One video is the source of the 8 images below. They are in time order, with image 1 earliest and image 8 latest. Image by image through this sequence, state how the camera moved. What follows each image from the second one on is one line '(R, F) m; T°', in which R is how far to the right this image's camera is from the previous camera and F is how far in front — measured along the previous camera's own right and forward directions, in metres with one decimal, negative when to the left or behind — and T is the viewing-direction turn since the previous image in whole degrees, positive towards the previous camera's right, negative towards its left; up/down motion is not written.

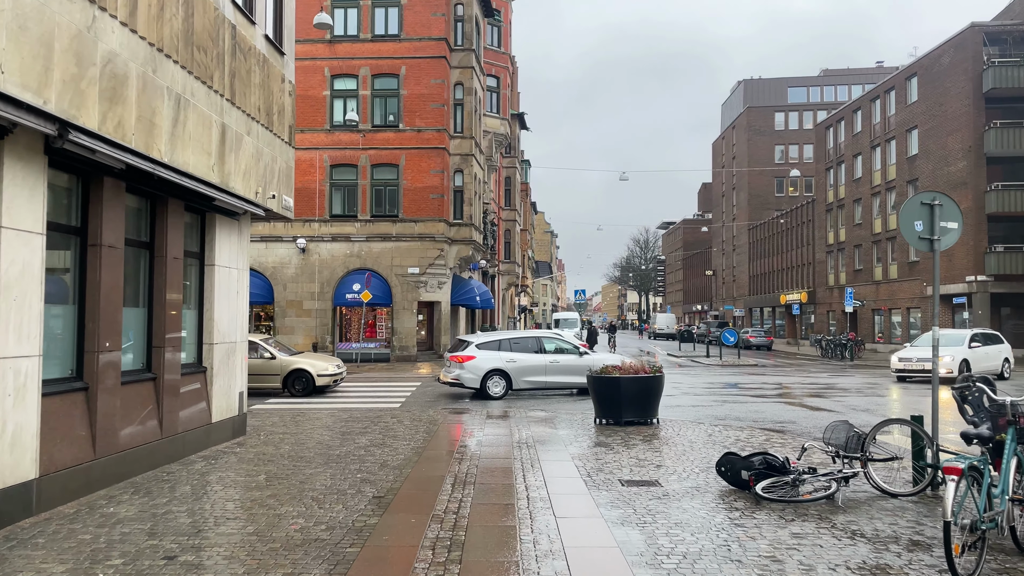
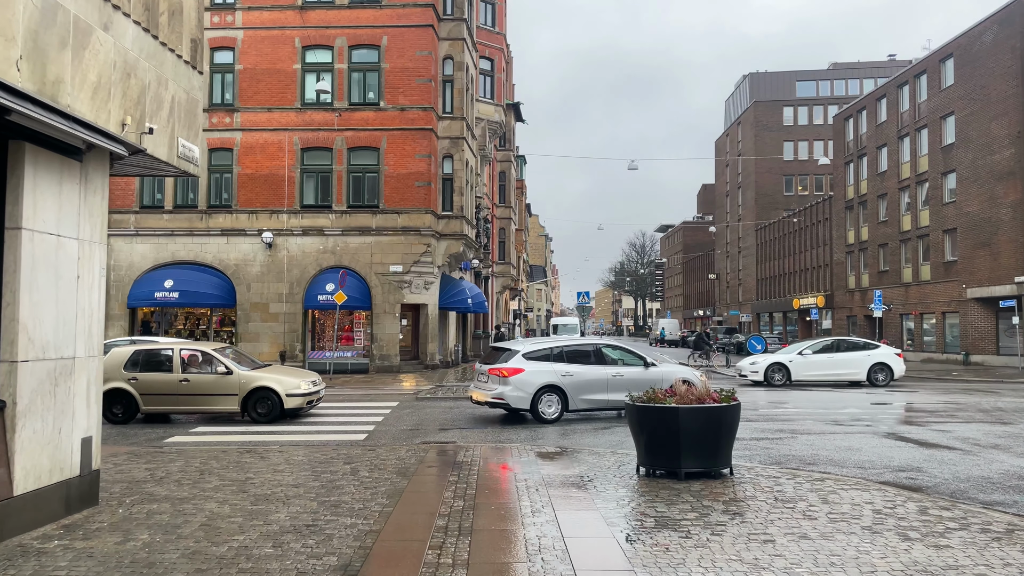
(-0.1, +3.7) m; +1°
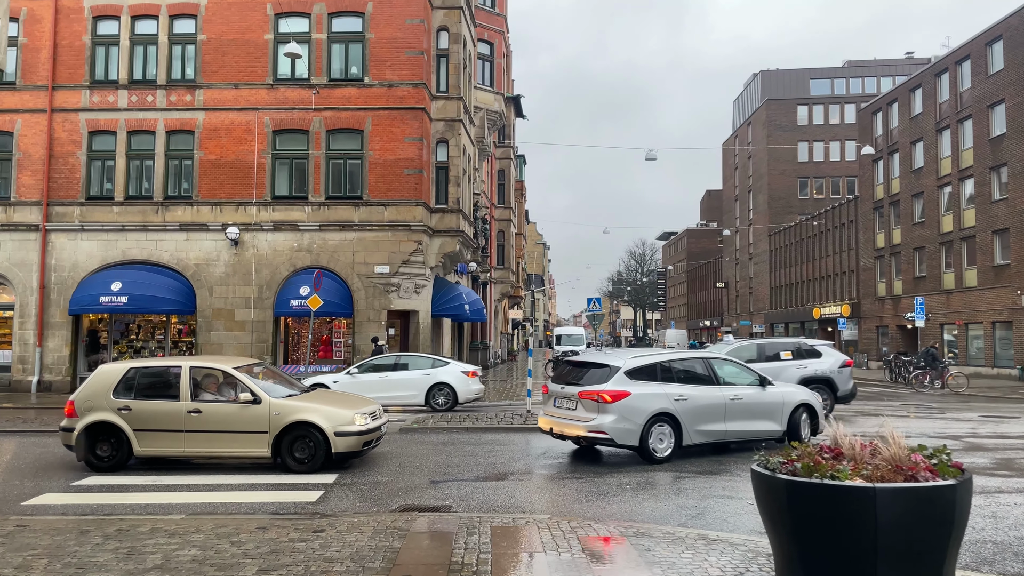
(-0.3, +3.5) m; 0°
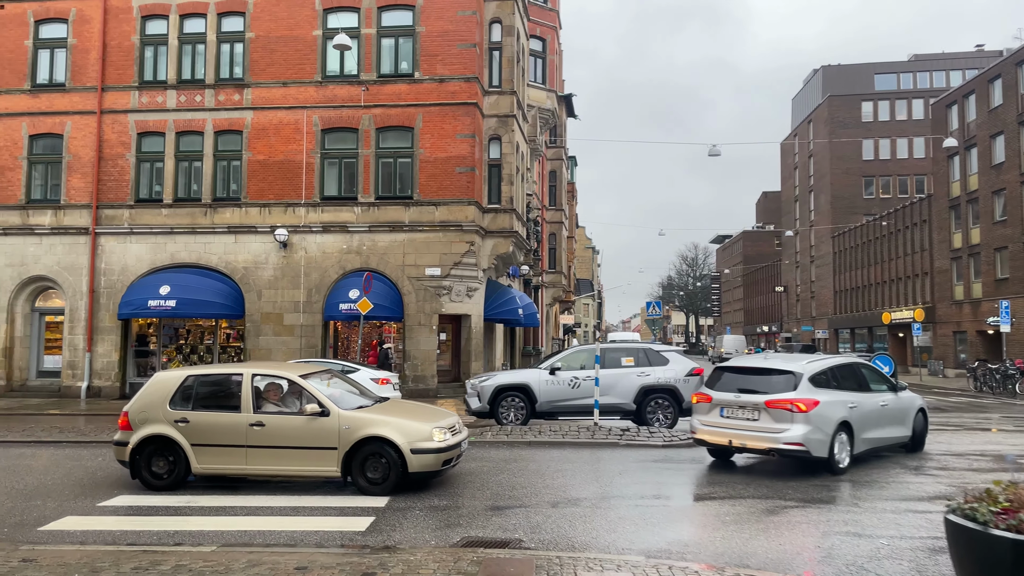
(-0.3, +1.1) m; -3°
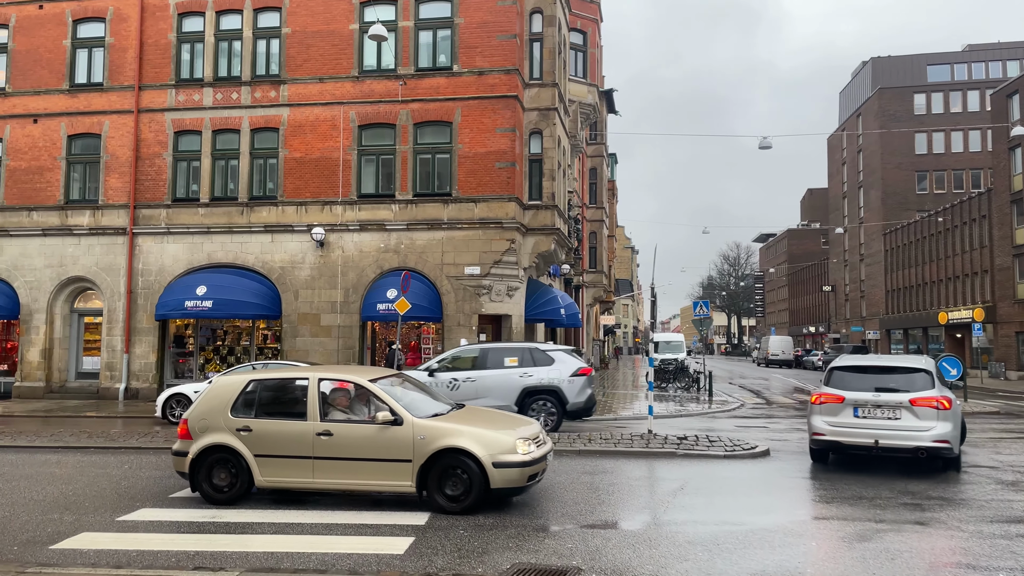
(-0.1, +0.7) m; -3°
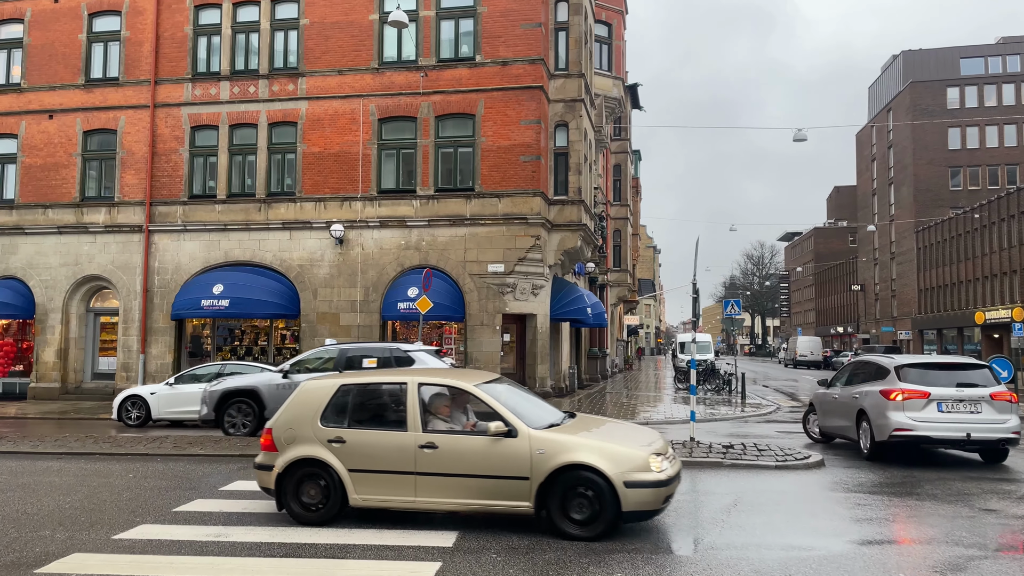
(-0.1, +0.8) m; -1°
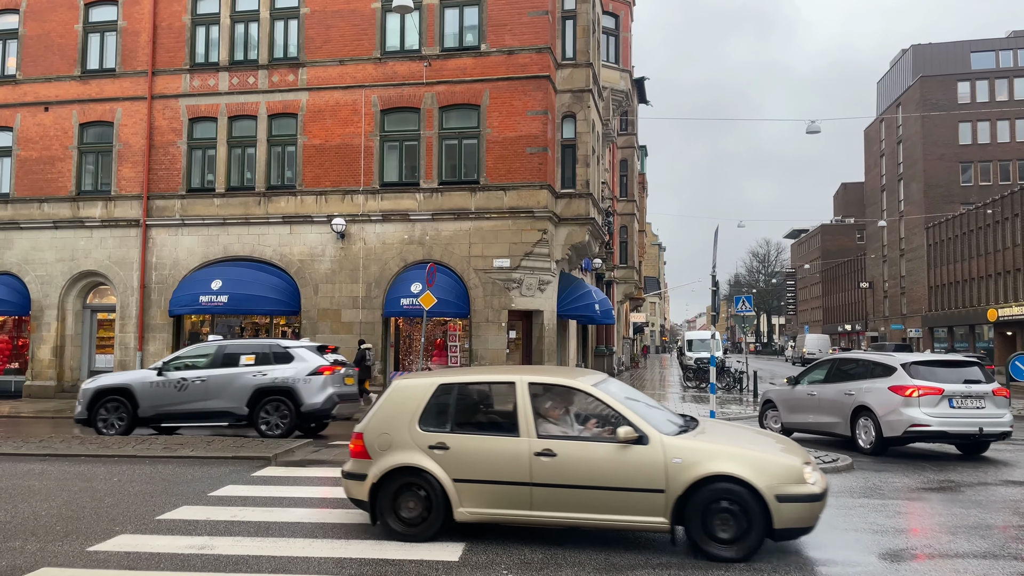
(-0.1, +0.6) m; 0°
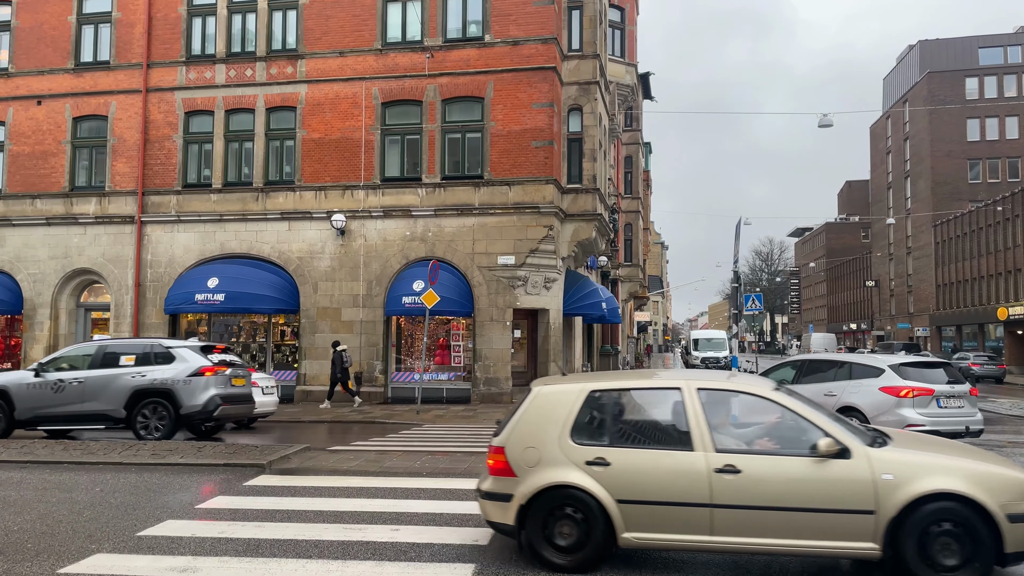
(-0.1, +0.6) m; 0°
